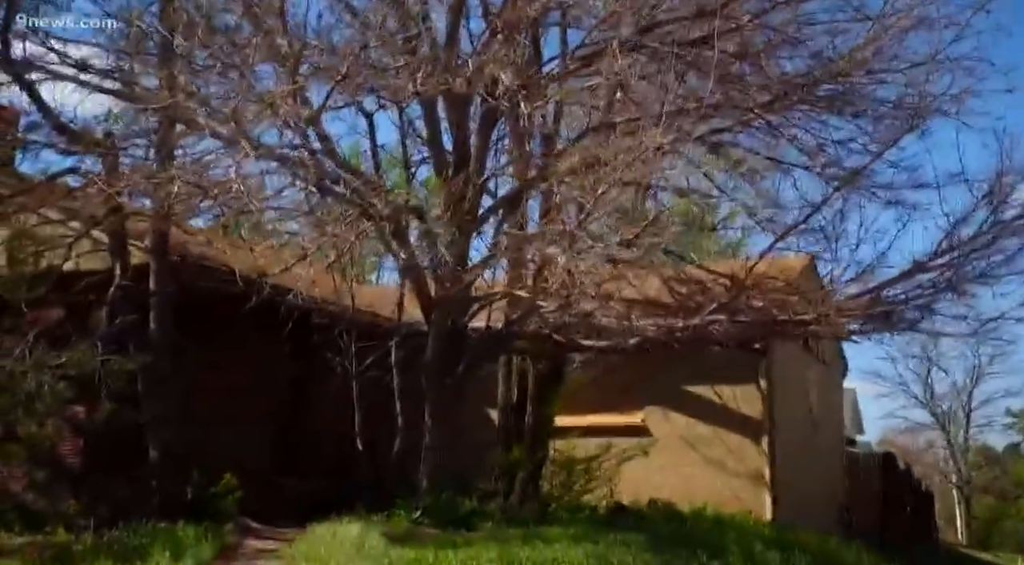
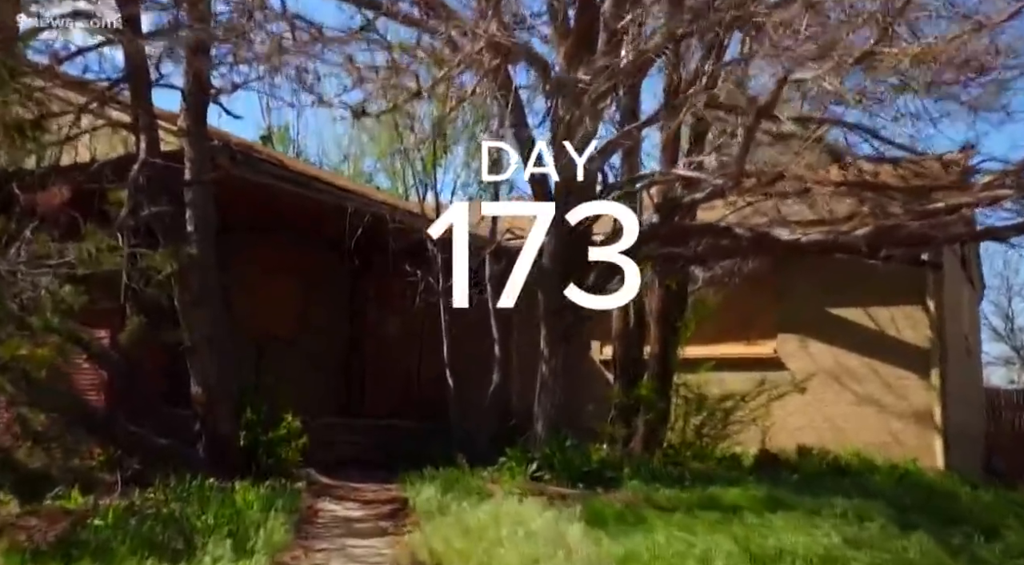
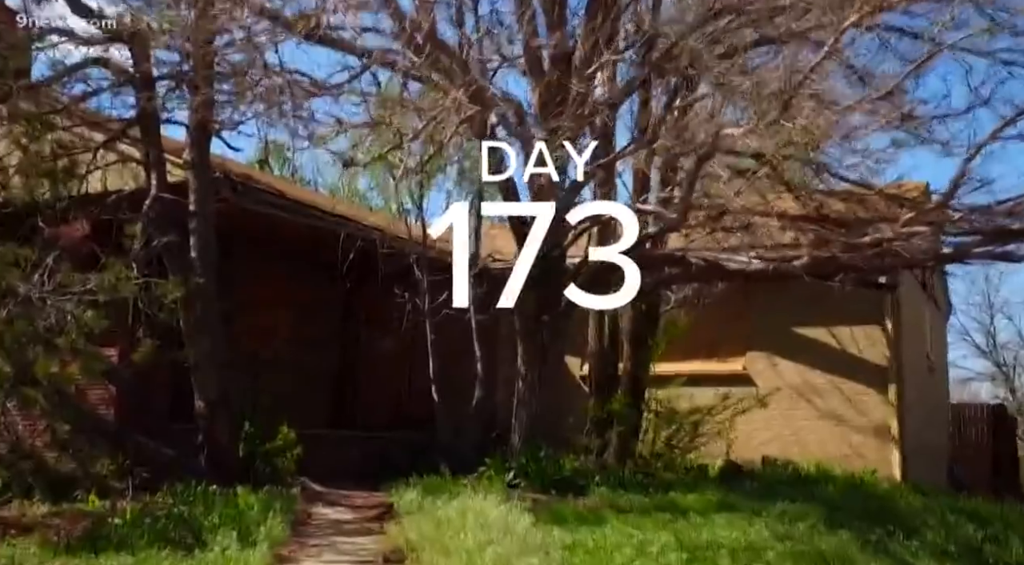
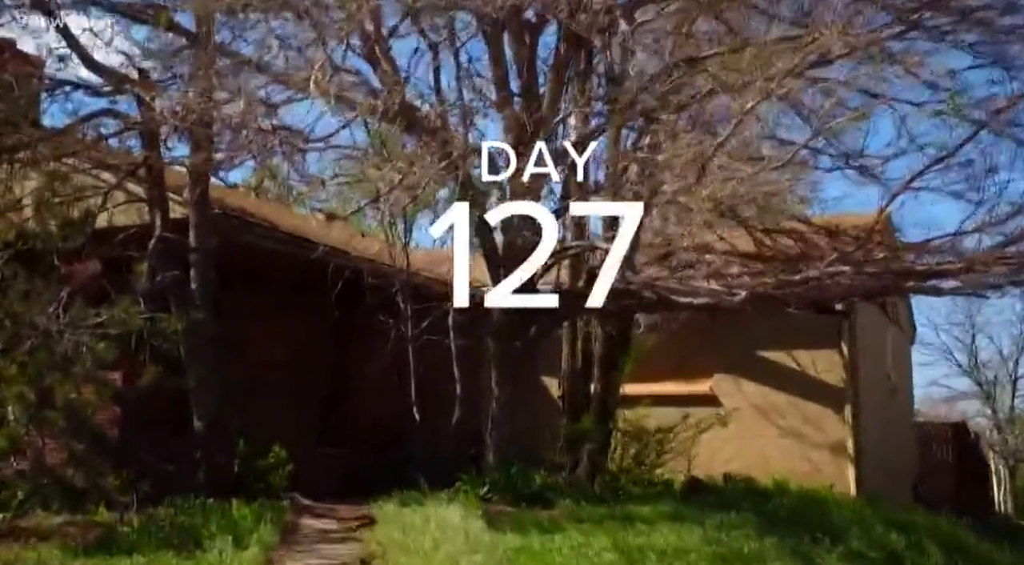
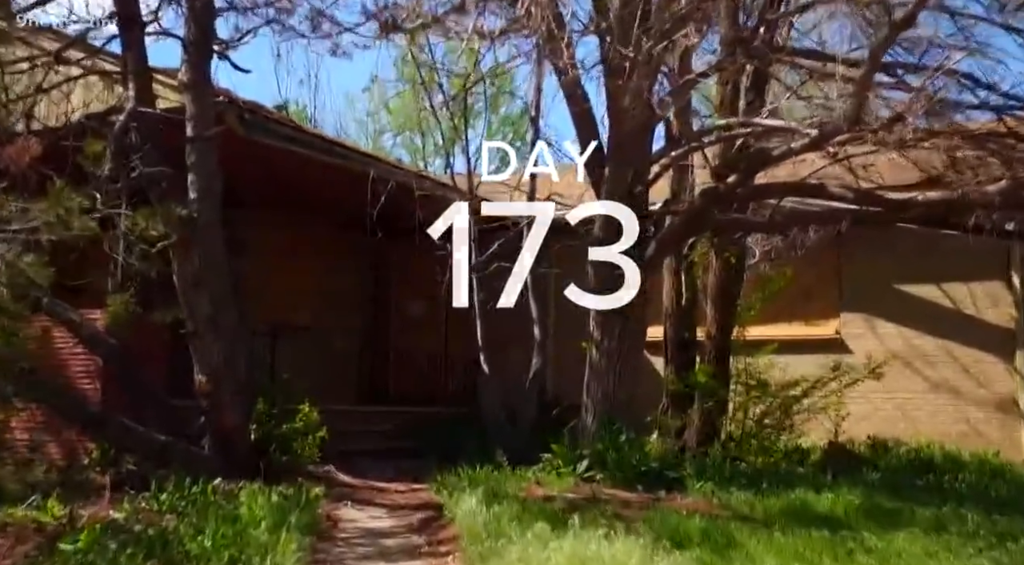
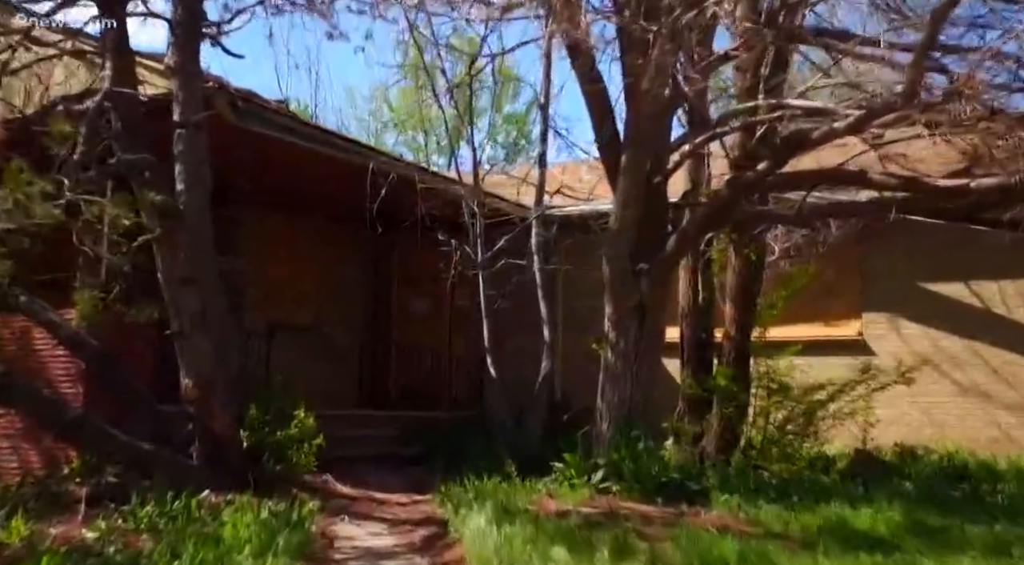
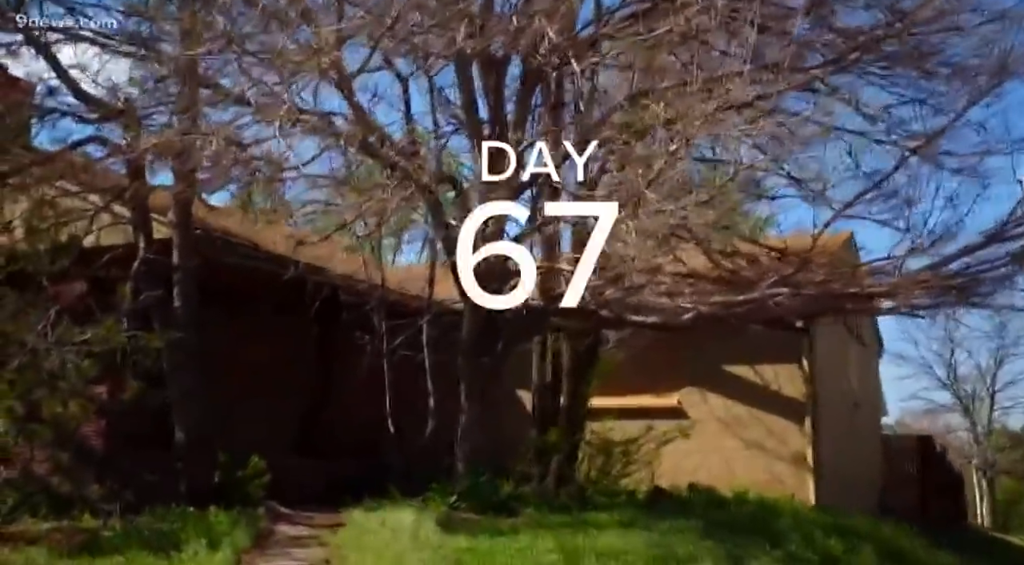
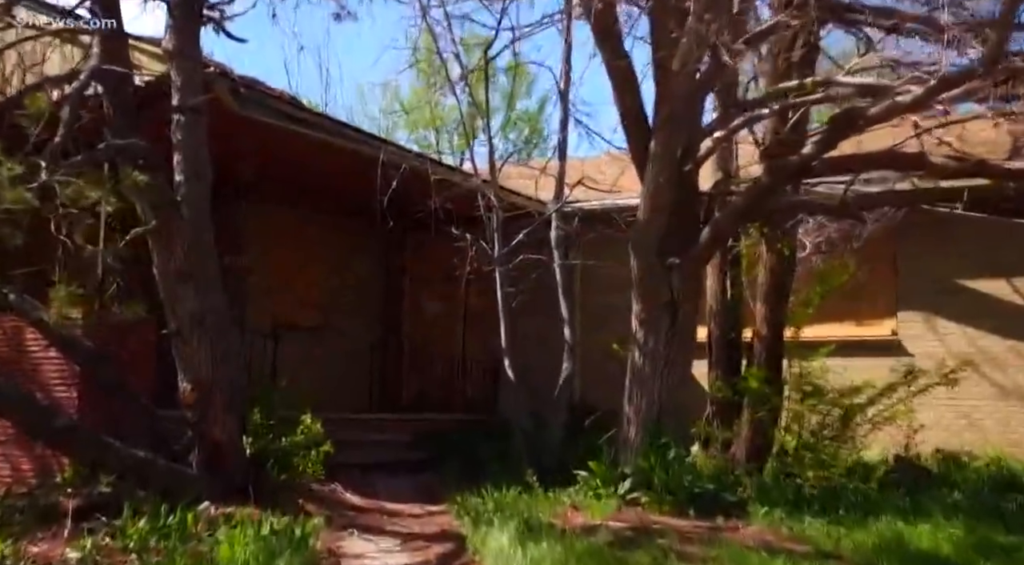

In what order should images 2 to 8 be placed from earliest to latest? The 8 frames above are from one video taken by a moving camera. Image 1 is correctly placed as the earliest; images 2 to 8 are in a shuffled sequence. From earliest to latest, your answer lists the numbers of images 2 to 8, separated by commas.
7, 4, 3, 2, 5, 6, 8
